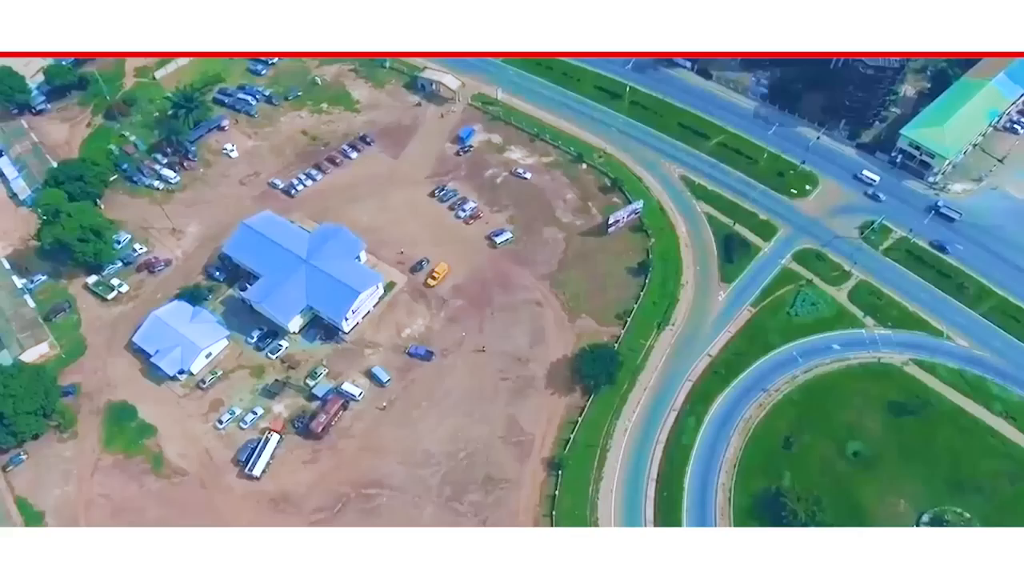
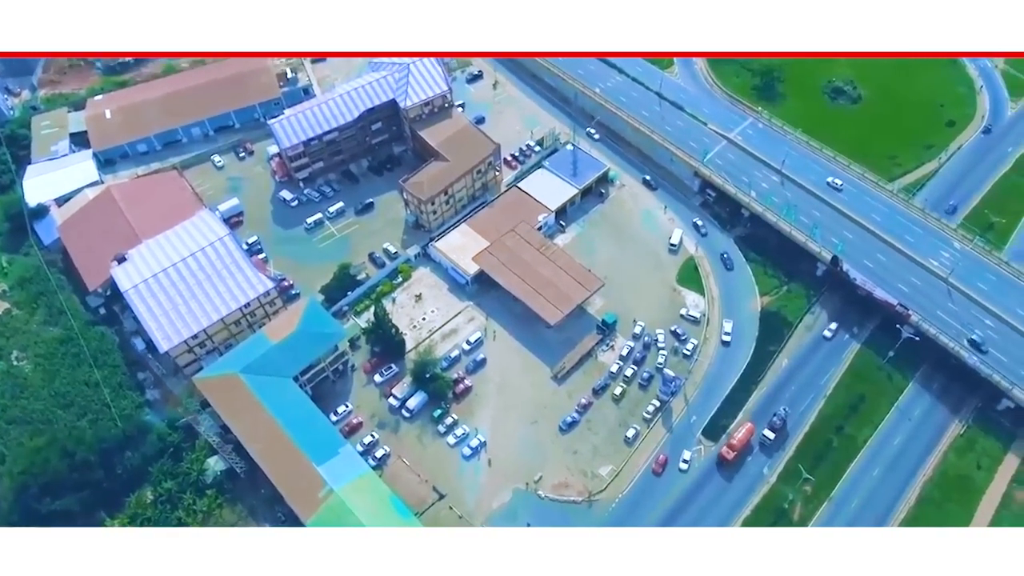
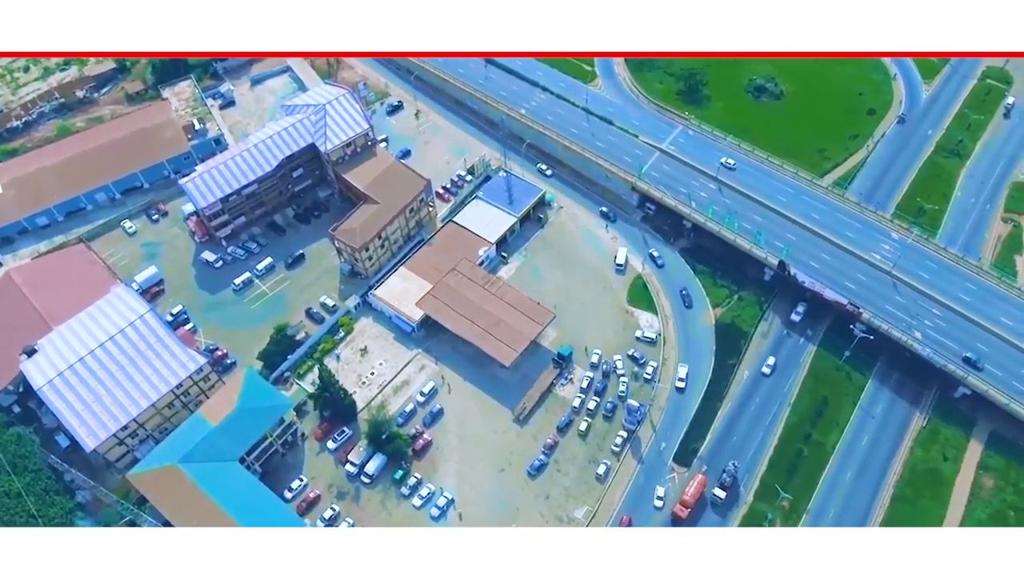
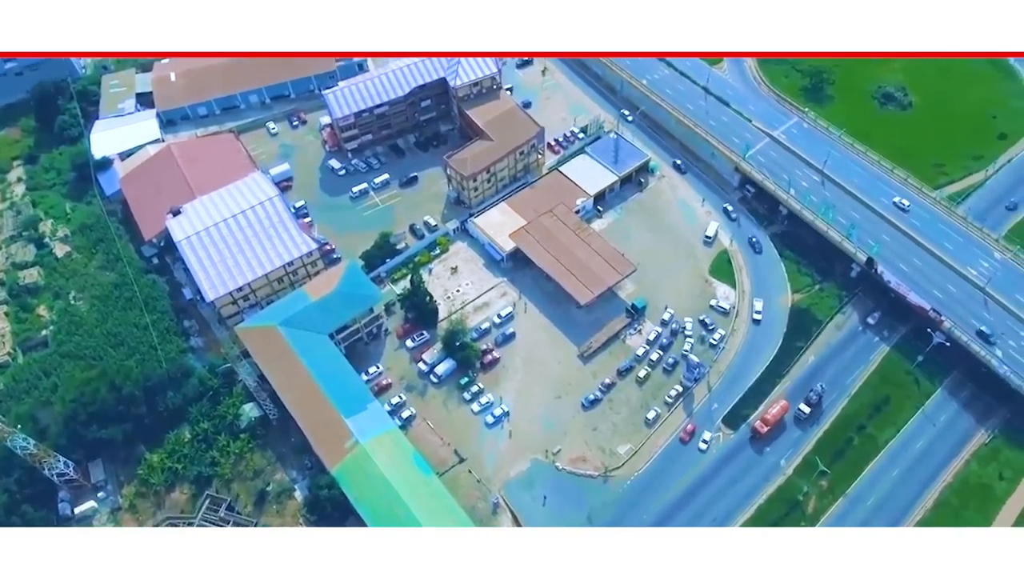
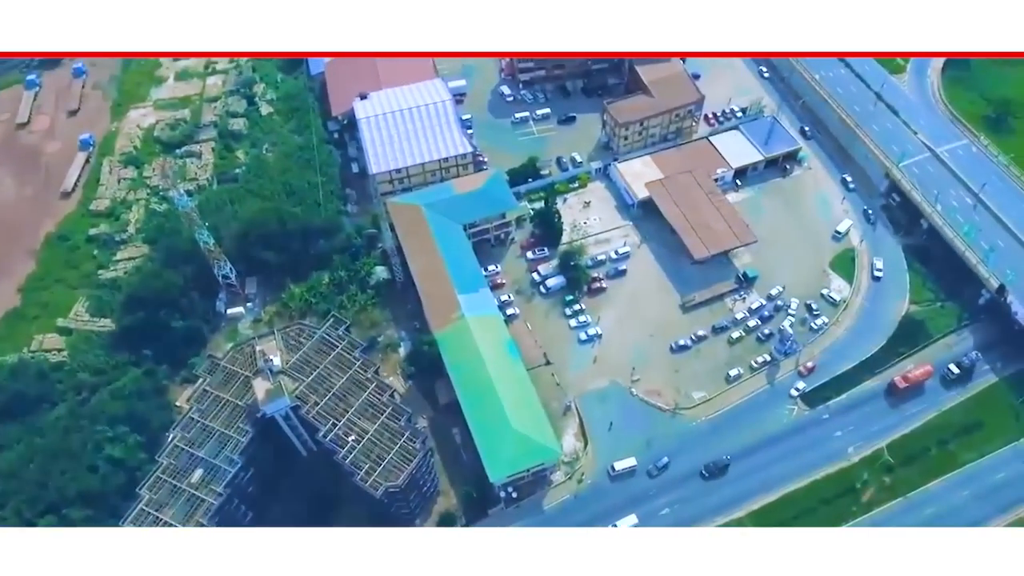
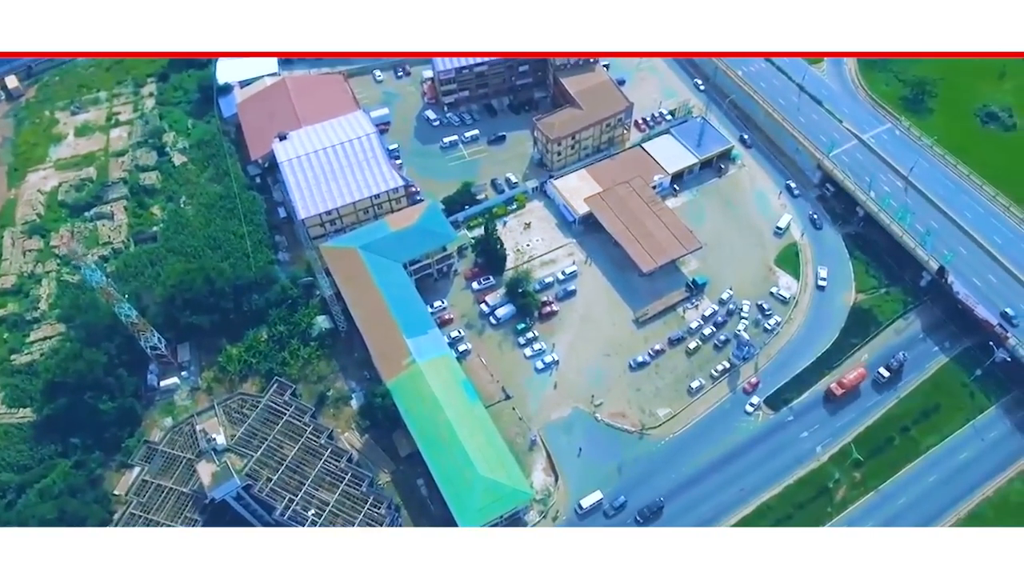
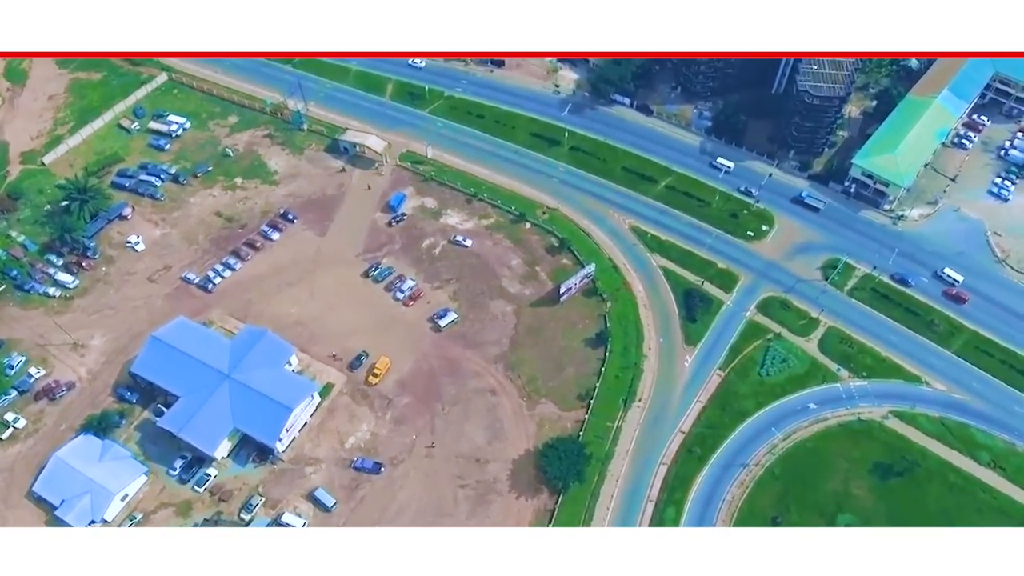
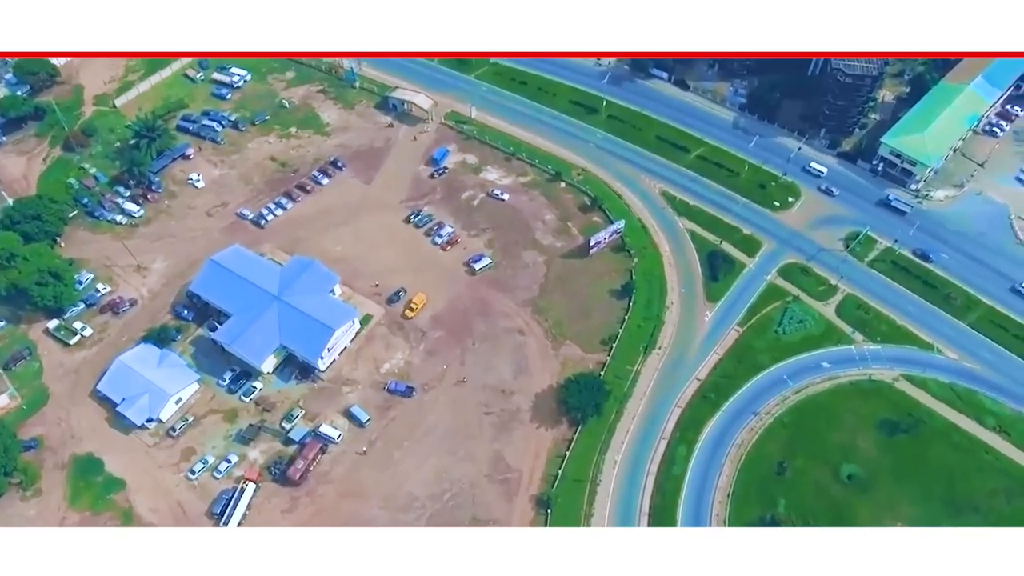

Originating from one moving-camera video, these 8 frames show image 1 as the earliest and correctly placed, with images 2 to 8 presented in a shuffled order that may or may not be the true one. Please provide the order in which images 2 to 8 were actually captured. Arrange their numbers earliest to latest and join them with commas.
8, 7, 5, 6, 4, 2, 3
